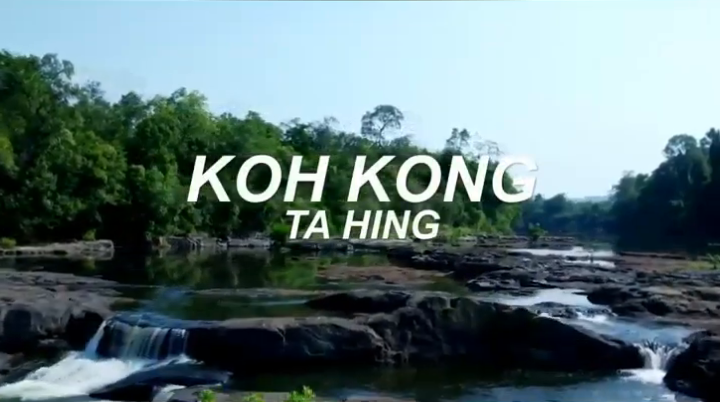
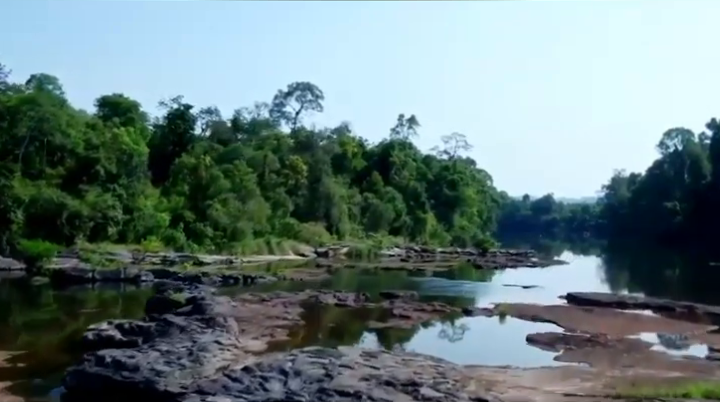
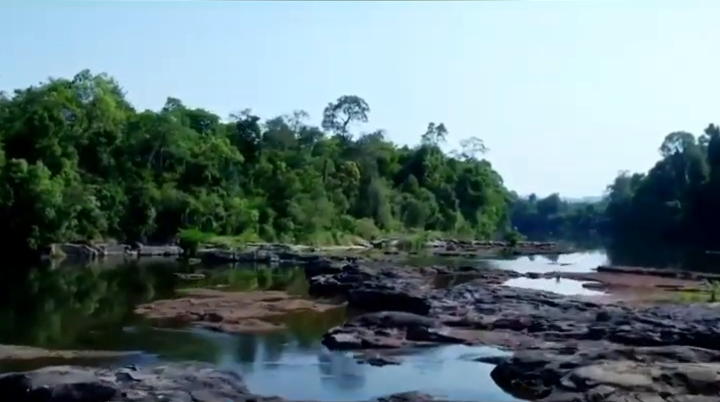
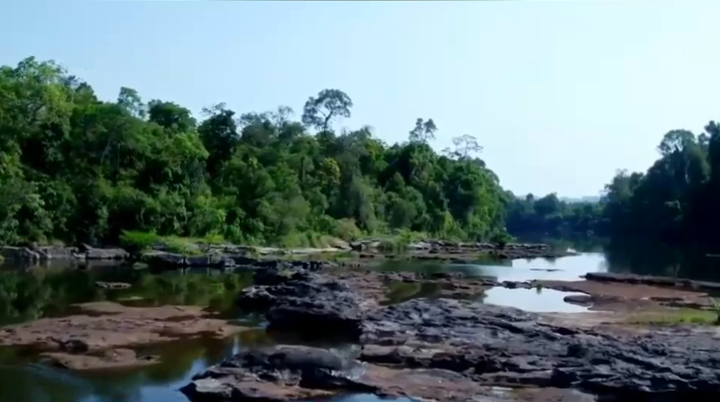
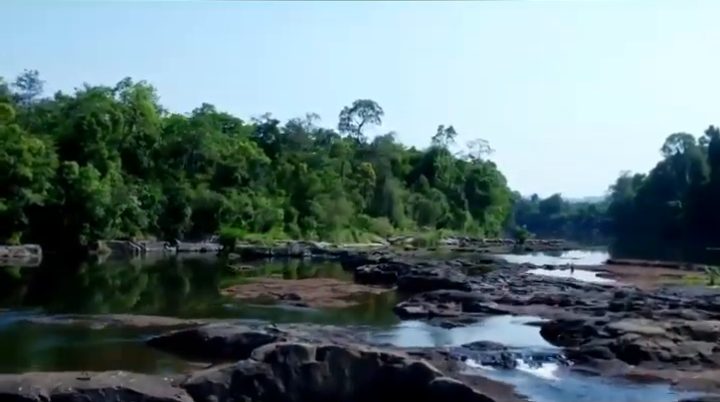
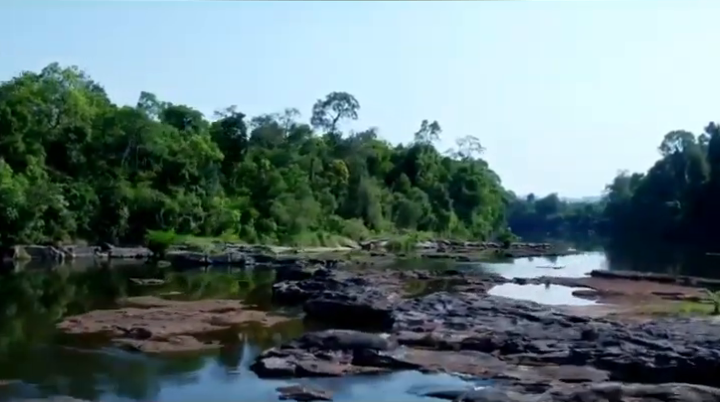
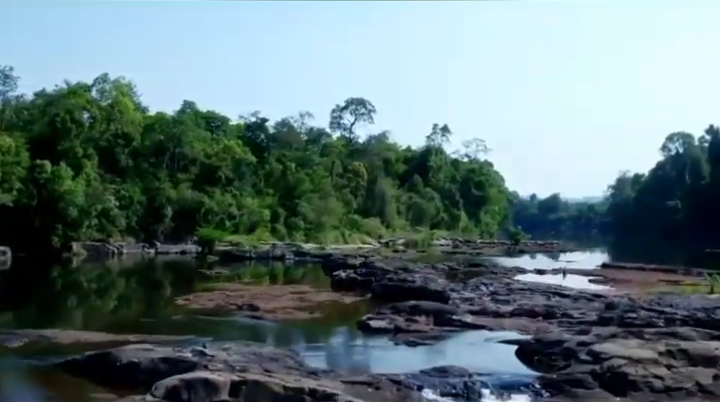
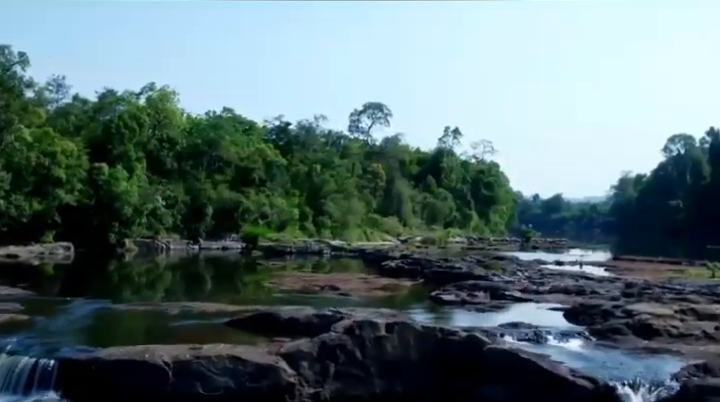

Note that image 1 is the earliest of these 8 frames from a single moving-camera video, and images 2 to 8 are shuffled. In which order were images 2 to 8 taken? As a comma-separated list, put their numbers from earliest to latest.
8, 5, 7, 3, 6, 4, 2
